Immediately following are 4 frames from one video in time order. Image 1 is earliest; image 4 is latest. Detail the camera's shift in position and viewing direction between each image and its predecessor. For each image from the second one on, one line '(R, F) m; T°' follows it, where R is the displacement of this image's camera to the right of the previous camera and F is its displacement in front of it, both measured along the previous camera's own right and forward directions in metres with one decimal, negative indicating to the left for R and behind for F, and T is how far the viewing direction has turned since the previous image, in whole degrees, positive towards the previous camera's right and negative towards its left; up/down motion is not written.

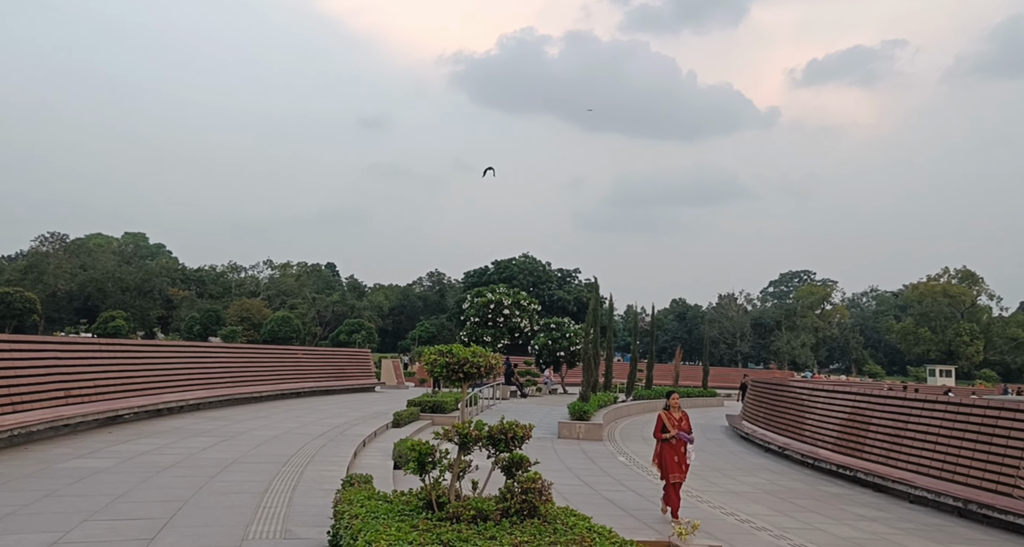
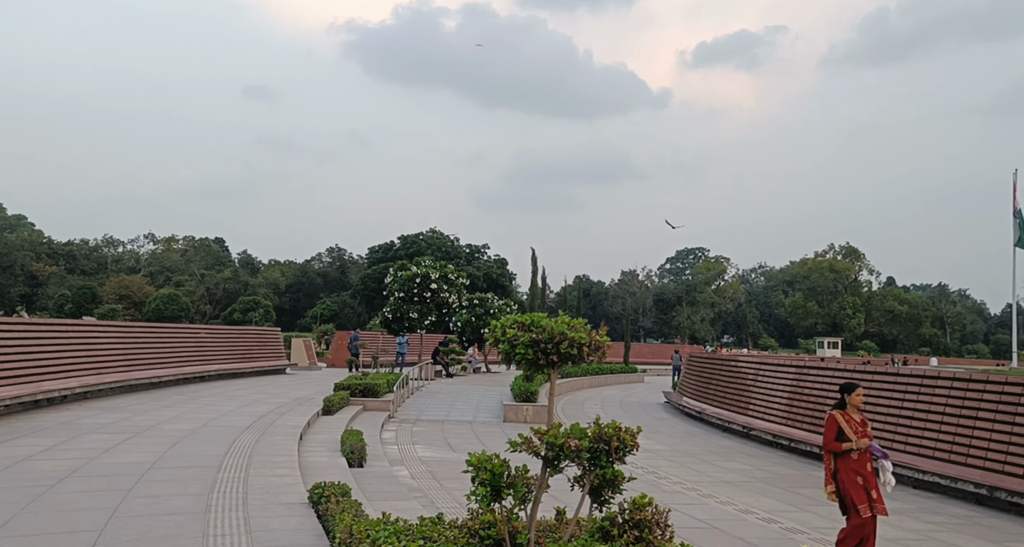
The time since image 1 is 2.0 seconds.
(-0.8, +1.6) m; +7°
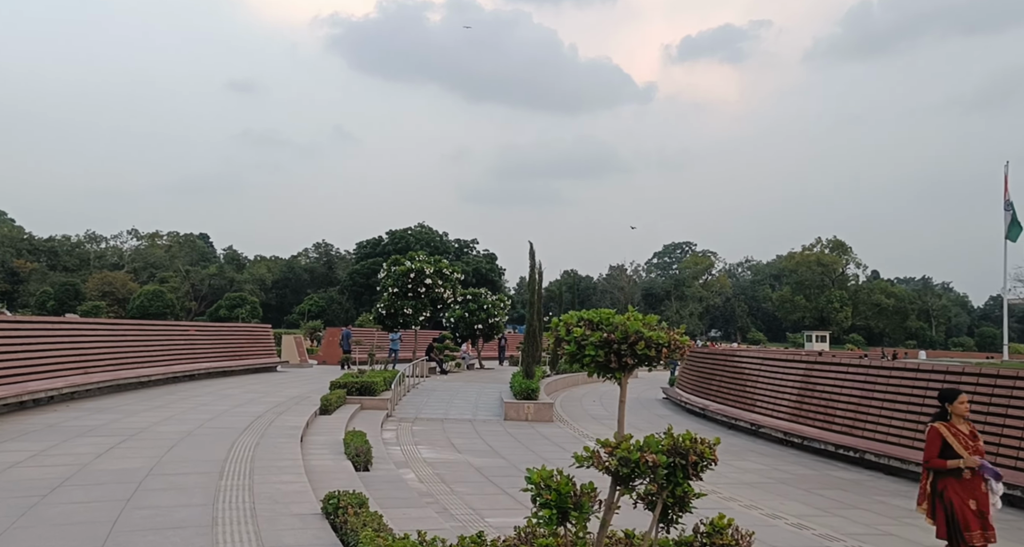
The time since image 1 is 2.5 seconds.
(-0.3, +0.4) m; +1°
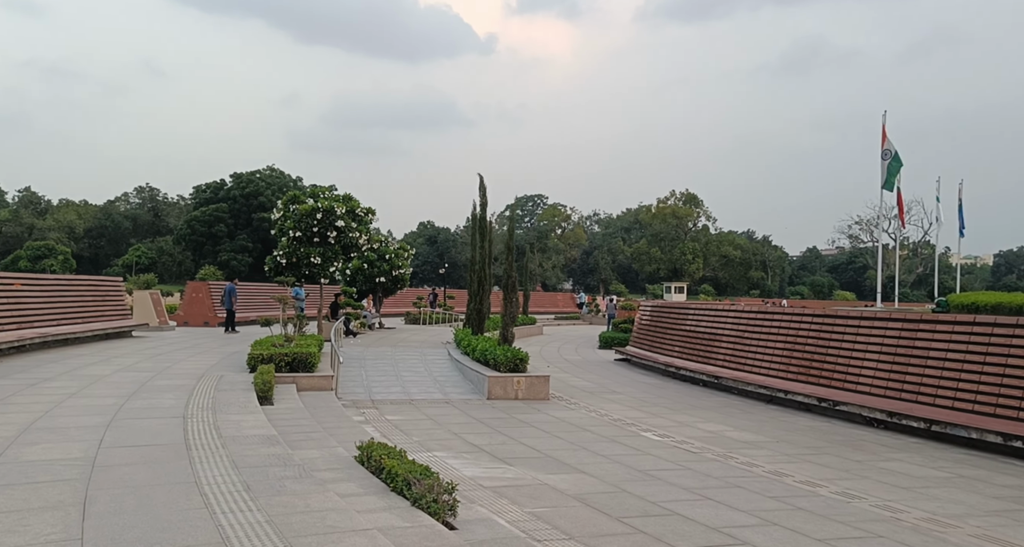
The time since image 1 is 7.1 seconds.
(-2.1, +4.0) m; +11°
